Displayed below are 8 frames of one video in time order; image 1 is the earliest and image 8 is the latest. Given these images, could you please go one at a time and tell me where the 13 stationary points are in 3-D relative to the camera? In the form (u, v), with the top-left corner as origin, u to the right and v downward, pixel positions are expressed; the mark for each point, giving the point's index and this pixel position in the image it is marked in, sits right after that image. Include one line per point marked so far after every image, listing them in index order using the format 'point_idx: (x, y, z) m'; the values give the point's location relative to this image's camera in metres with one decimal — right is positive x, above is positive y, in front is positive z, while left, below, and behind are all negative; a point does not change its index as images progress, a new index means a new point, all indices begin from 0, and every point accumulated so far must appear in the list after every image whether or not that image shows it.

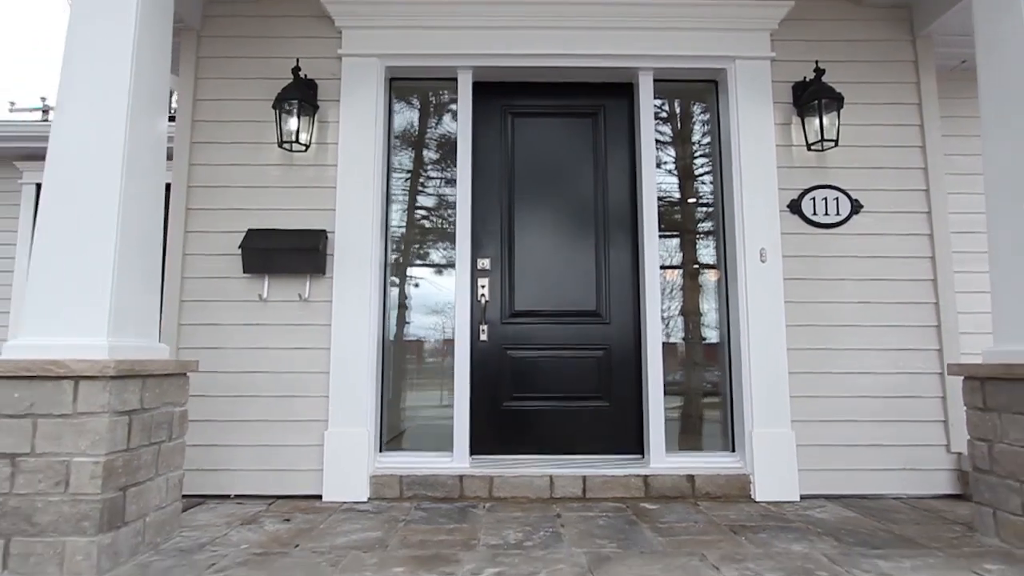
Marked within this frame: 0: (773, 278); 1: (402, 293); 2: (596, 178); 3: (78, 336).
0: (+1.3, +0.1, +2.9) m
1: (-0.6, 0.0, +3.1) m
2: (+0.5, +0.6, +3.1) m
3: (-1.5, -0.2, +2.0) m
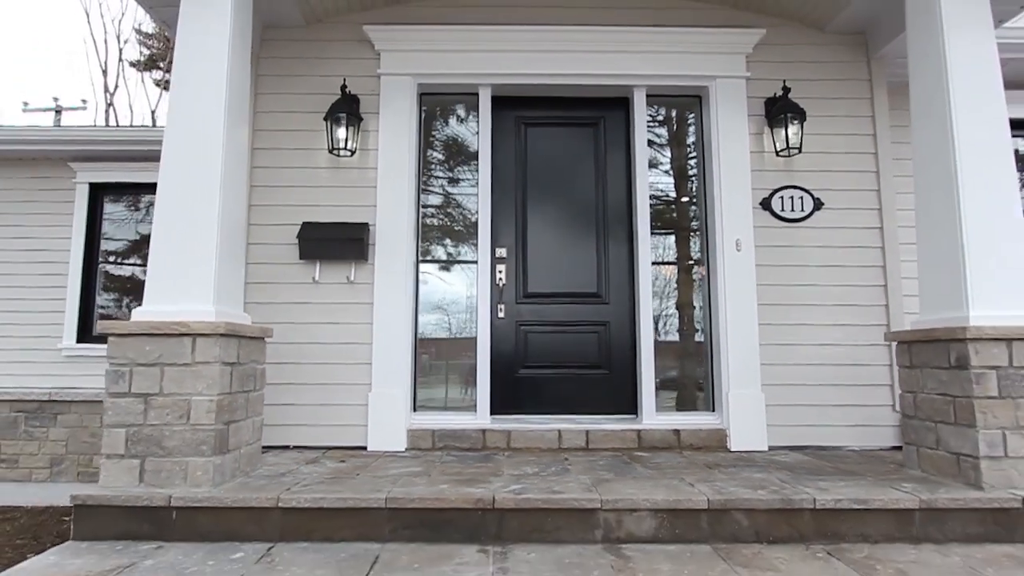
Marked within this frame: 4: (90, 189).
0: (+1.4, +0.1, +3.4) m
1: (-0.5, +0.1, +3.6) m
2: (+0.5, +0.7, +3.6) m
3: (-1.4, -0.1, +2.5) m
4: (-4.1, +1.0, +5.7) m
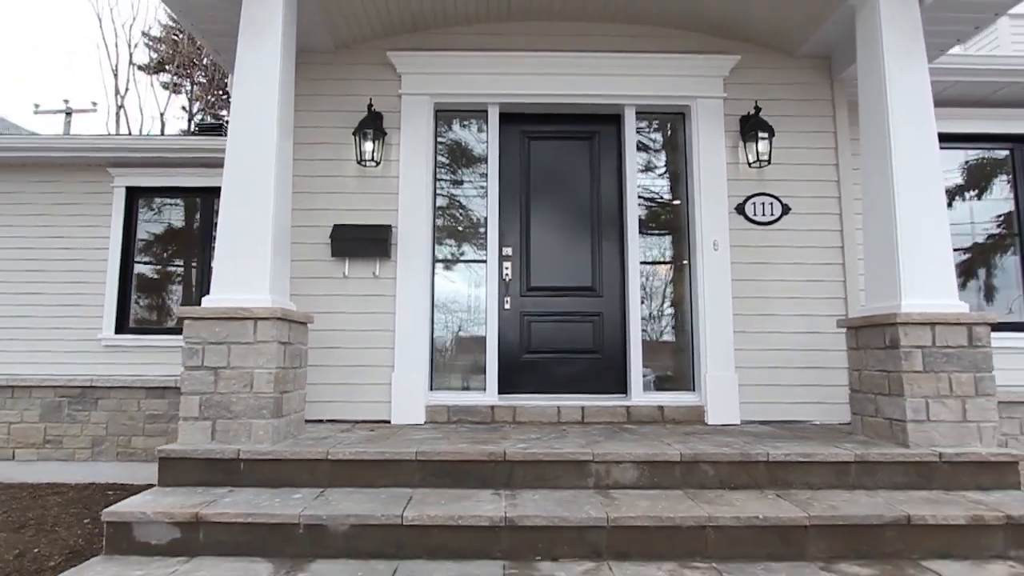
0: (+1.4, +0.2, +3.9) m
1: (-0.5, +0.1, +4.1) m
2: (+0.6, +0.7, +4.1) m
3: (-1.3, 0.0, +3.0) m
4: (-4.1, +1.0, +6.1) m
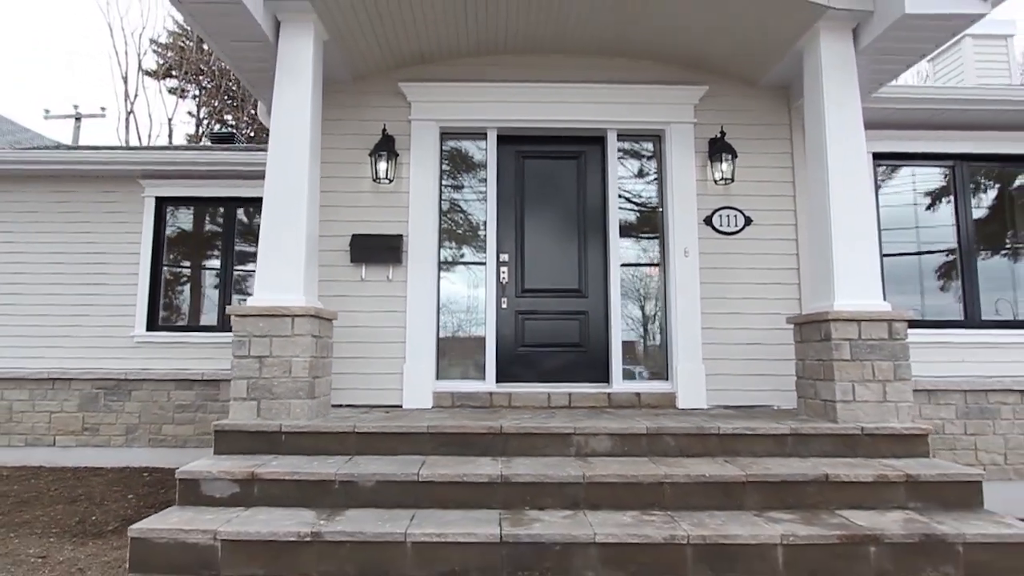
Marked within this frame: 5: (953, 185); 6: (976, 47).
0: (+1.4, +0.2, +4.5) m
1: (-0.5, +0.1, +4.6) m
2: (+0.5, +0.7, +4.7) m
3: (-1.4, 0.0, +3.5) m
4: (-4.1, +1.0, +6.7) m
5: (+4.0, +0.9, +5.2) m
6: (+6.7, +3.5, +8.2) m
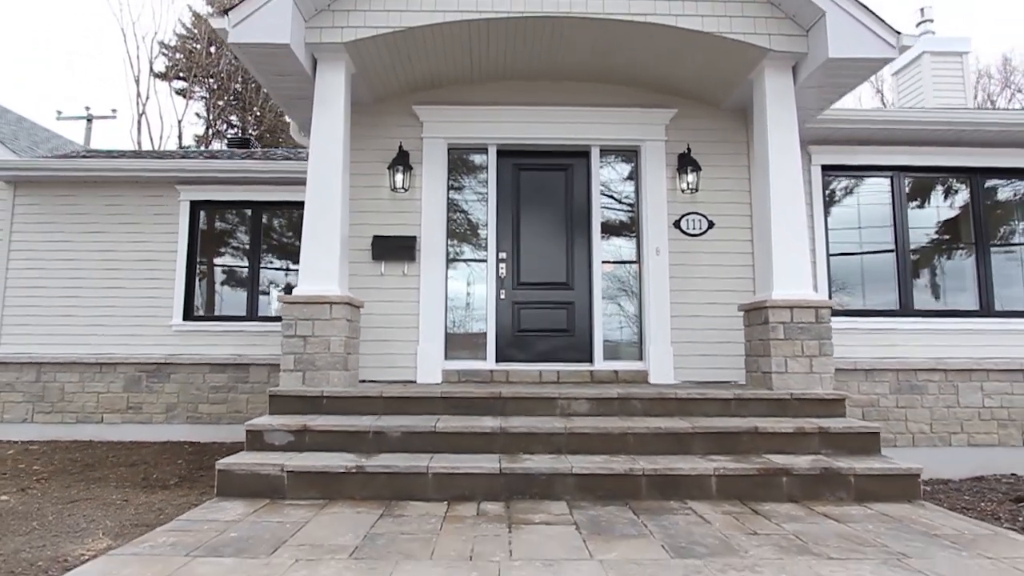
0: (+1.4, +0.2, +5.3) m
1: (-0.5, +0.2, +5.4) m
2: (+0.5, +0.8, +5.5) m
3: (-1.4, 0.0, +4.3) m
4: (-4.2, +1.1, +7.4) m
5: (+3.9, +1.0, +6.0) m
6: (+6.6, +3.5, +9.0) m
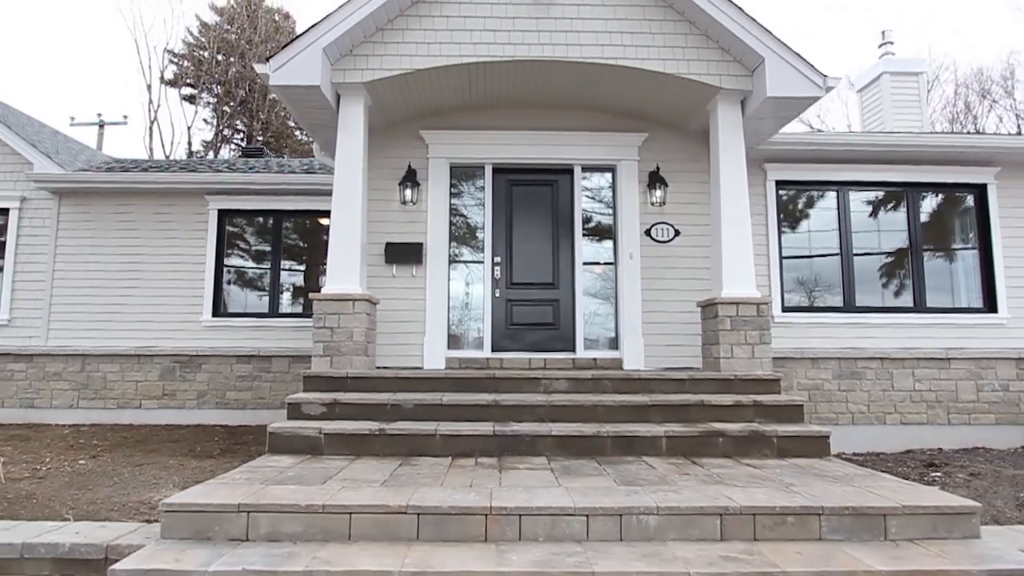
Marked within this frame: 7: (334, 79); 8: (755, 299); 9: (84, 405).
0: (+1.3, +0.2, +6.1) m
1: (-0.6, +0.2, +6.3) m
2: (+0.5, +0.8, +6.3) m
3: (-1.4, 0.0, +5.1) m
4: (-4.3, +1.1, +8.3) m
5: (+3.9, +1.0, +6.8) m
6: (+6.6, +3.5, +9.9) m
7: (-1.6, +1.9, +5.2) m
8: (+2.2, -0.1, +5.1) m
9: (-5.8, -1.6, +7.8) m
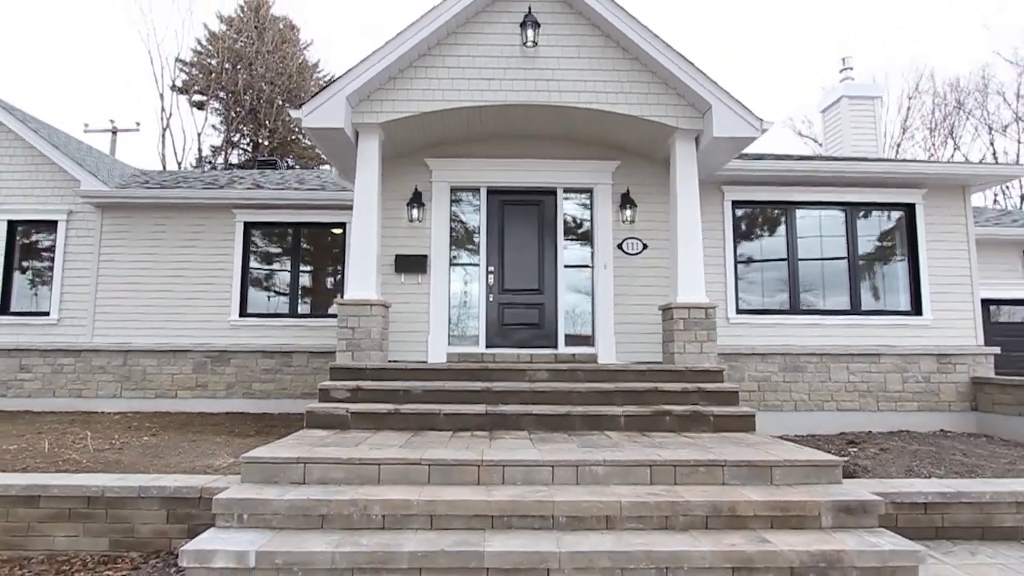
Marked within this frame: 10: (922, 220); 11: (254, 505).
0: (+1.2, +0.2, +7.2) m
1: (-0.7, +0.1, +7.3) m
2: (+0.3, +0.7, +7.4) m
3: (-1.6, 0.0, +6.2) m
4: (-4.4, +1.0, +9.3) m
5: (+3.8, +0.9, +7.9) m
6: (+6.5, +3.5, +11.0) m
7: (-1.7, +1.8, +6.2) m
8: (+2.1, -0.2, +6.2) m
9: (-5.9, -1.6, +8.8) m
10: (+5.7, +0.9, +7.9) m
11: (-1.6, -1.3, +3.5) m
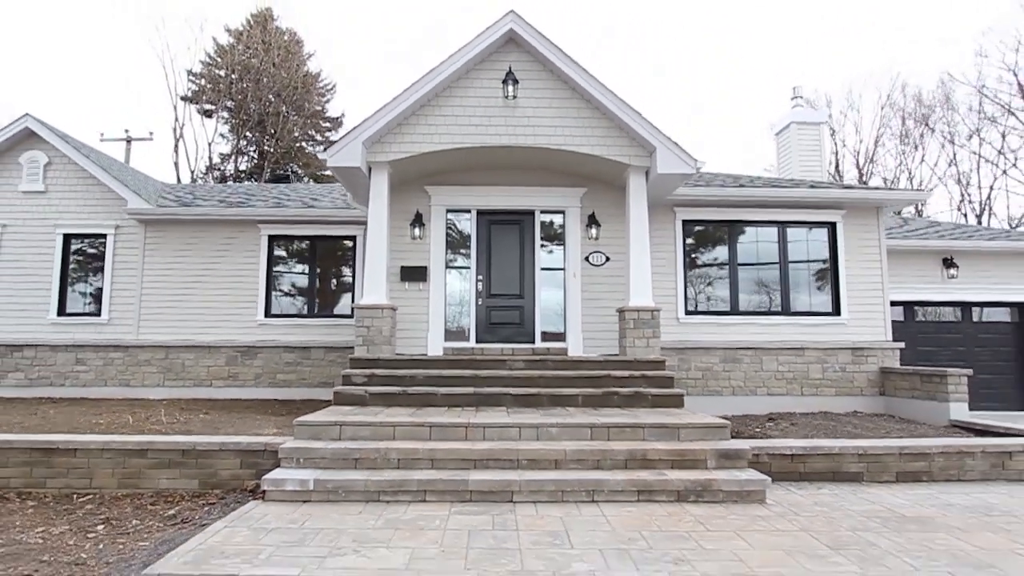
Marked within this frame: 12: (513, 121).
0: (+1.0, +0.1, +8.7) m
1: (-0.9, 0.0, +8.8) m
2: (+0.1, +0.6, +8.9) m
3: (-1.8, -0.1, +7.7) m
4: (-4.6, +0.9, +10.8) m
5: (+3.5, +0.9, +9.4) m
6: (+6.2, +3.4, +12.5) m
7: (-1.9, +1.7, +7.7) m
8: (+1.8, -0.3, +7.7) m
9: (-6.2, -1.7, +10.3) m
10: (+5.4, +0.9, +9.4) m
11: (-1.8, -1.4, +5.0) m
12: (0.0, +2.3, +7.9) m
